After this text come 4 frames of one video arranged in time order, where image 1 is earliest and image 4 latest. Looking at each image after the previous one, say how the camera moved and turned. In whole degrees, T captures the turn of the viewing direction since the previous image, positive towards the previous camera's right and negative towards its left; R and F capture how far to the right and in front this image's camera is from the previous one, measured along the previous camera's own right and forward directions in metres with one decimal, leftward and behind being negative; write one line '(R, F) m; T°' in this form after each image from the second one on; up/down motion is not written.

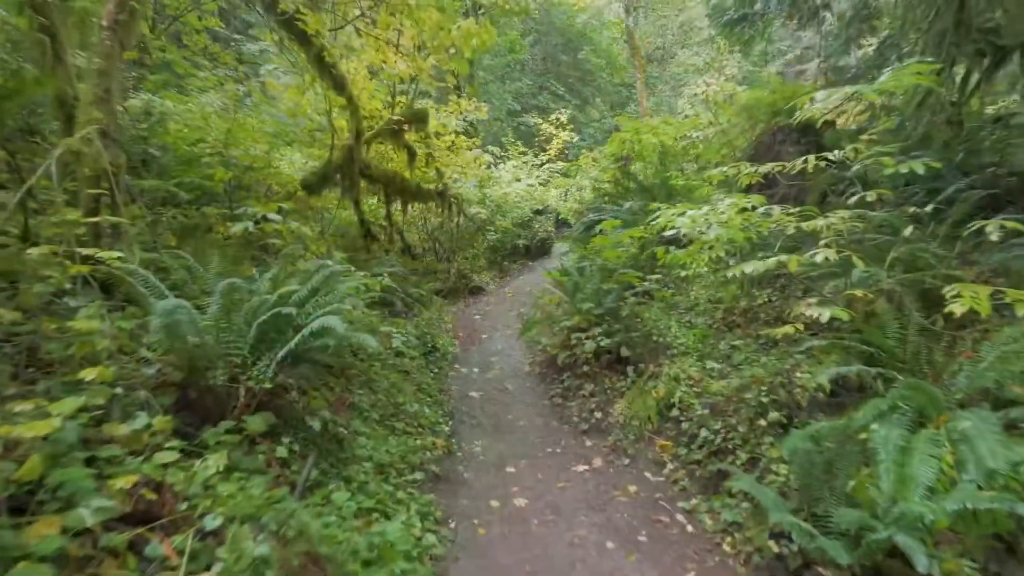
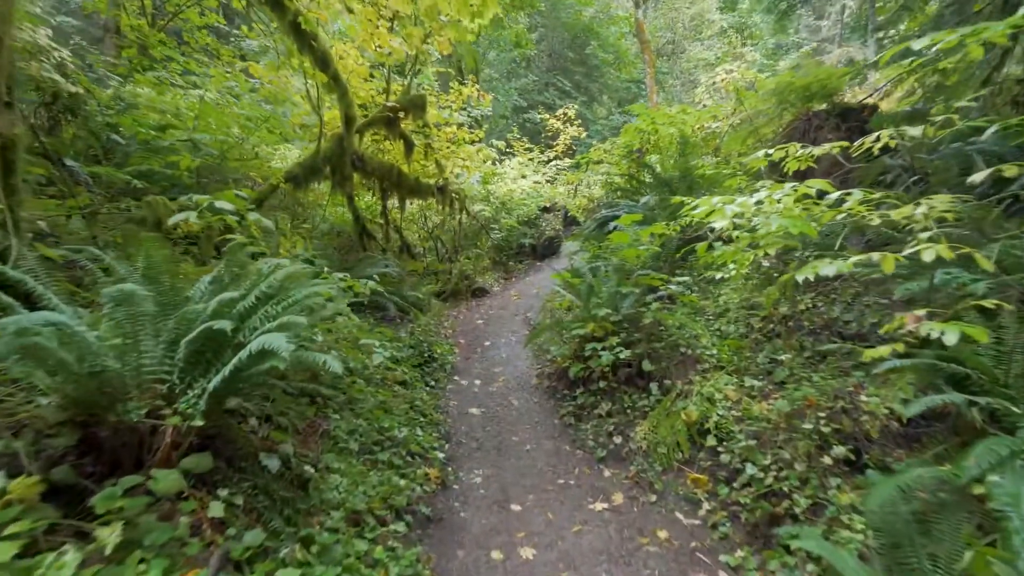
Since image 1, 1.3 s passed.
(0.0, +0.7) m; -1°
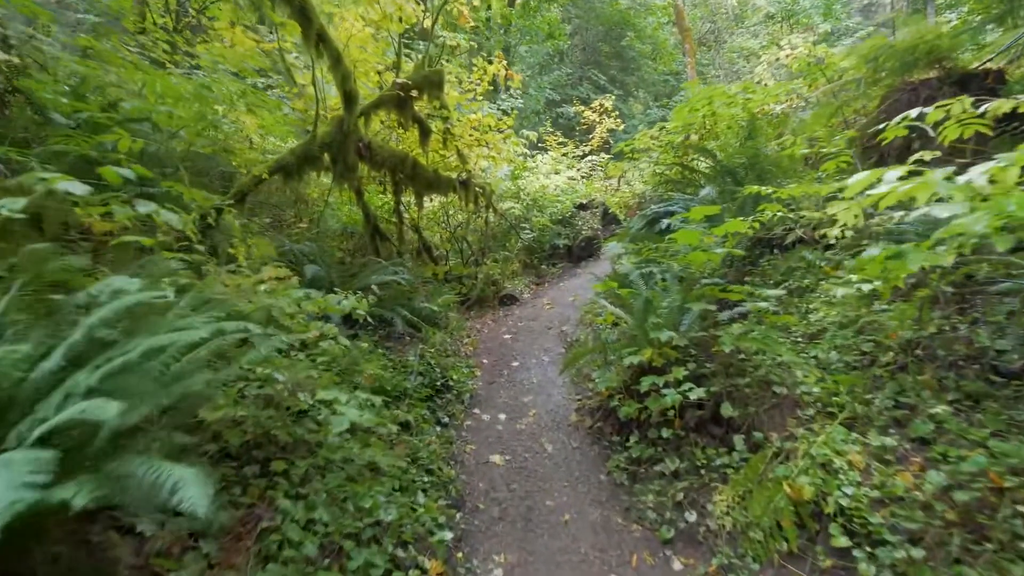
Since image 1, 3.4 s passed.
(0.0, +1.2) m; -3°
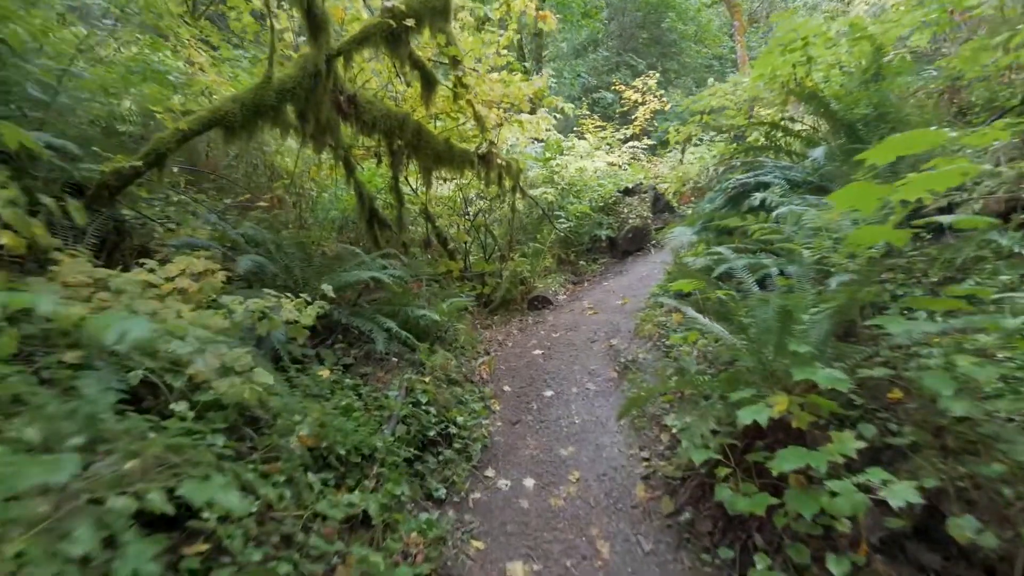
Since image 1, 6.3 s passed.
(0.0, +1.8) m; -3°
